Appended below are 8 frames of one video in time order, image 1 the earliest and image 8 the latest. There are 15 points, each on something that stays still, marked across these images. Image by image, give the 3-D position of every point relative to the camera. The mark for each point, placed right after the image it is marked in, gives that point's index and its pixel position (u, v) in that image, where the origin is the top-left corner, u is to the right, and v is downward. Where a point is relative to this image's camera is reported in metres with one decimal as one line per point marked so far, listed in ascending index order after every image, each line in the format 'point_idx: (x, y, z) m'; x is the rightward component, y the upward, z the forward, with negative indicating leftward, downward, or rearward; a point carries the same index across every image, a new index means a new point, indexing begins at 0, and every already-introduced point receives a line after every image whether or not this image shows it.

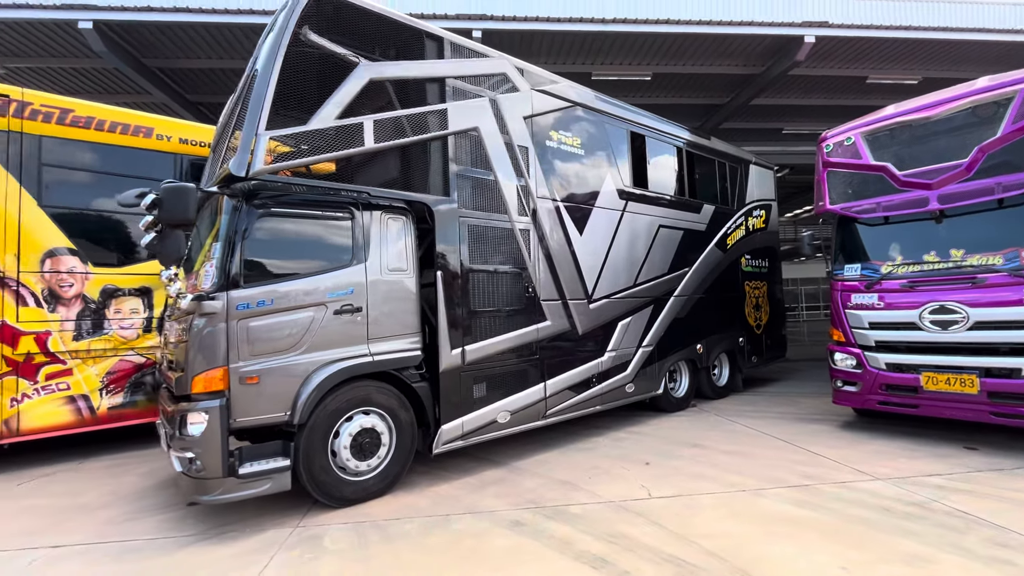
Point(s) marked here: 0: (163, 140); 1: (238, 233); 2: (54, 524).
0: (-4.5, +1.9, +6.2) m
1: (-2.0, +0.4, +3.6) m
2: (-3.6, -1.9, +3.9) m
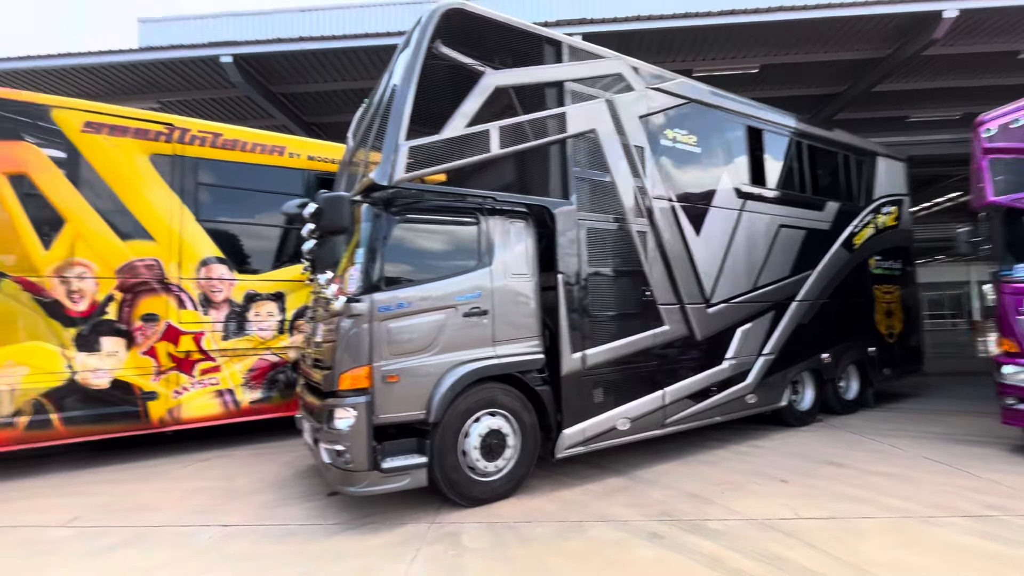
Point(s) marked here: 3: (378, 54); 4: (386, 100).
0: (-3.0, +1.8, +6.8) m
1: (-1.0, +0.4, +3.8) m
2: (-2.6, -1.9, +4.3) m
3: (-2.4, +4.2, +8.7) m
4: (-1.0, +1.6, +4.0) m
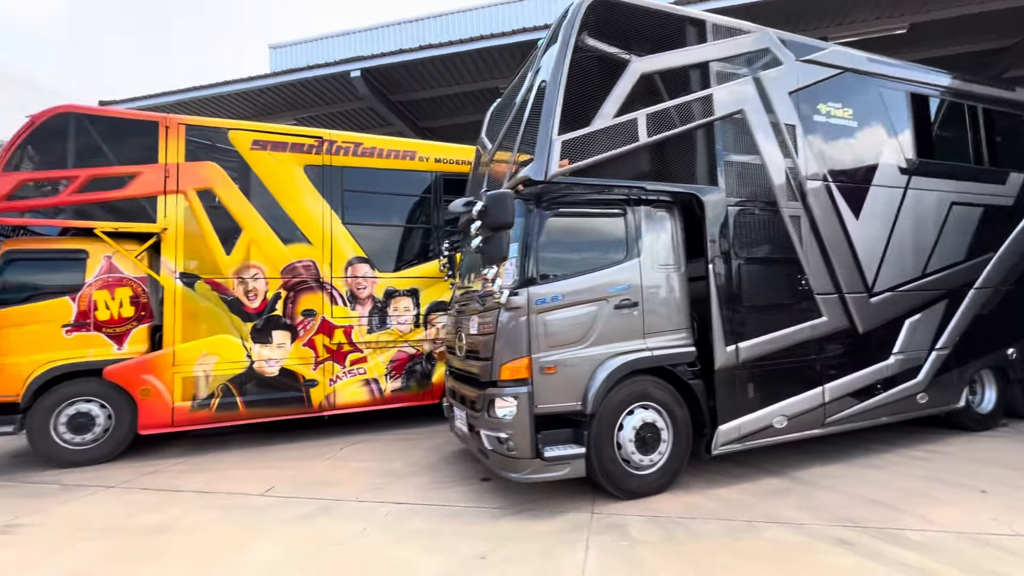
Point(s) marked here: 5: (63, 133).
0: (-1.3, +1.9, +7.1) m
1: (+0.2, +0.4, +3.9) m
2: (-1.2, -1.9, +4.6) m
3: (-0.4, +4.3, +8.9) m
4: (+0.2, +1.6, +4.1) m
5: (-5.2, +1.8, +5.7) m
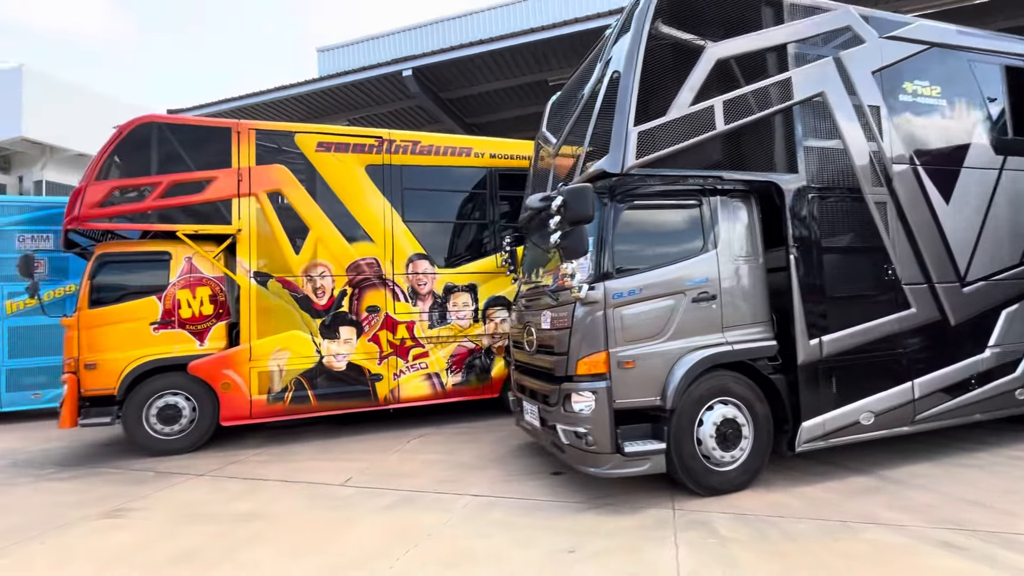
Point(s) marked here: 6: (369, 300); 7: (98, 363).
0: (-0.5, +2.0, +7.2) m
1: (+0.8, +0.5, +3.9) m
2: (-0.5, -1.8, +4.7) m
3: (+0.5, +4.4, +8.9) m
4: (+0.8, +1.7, +4.0) m
5: (-4.5, +1.8, +6.0) m
6: (-1.9, -0.2, +6.6) m
7: (-4.9, -0.9, +5.8) m
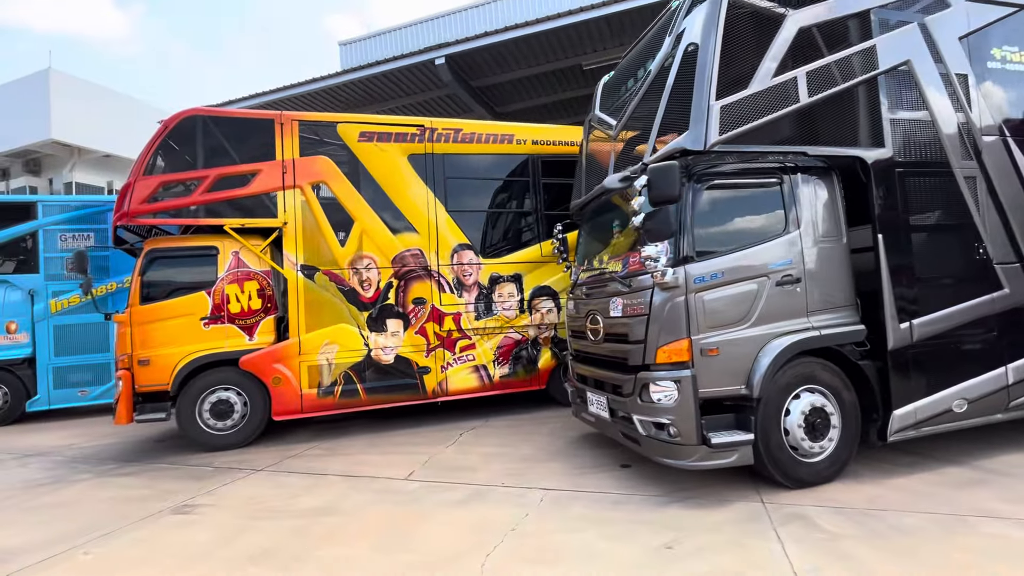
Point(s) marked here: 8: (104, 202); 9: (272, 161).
0: (+0.1, +2.1, +7.0) m
1: (+1.3, +0.6, +3.7) m
2: (+0.1, -1.7, +4.6) m
3: (+1.1, +4.6, +8.6) m
4: (+1.3, +1.8, +3.8) m
5: (-3.9, +1.9, +5.9) m
6: (-1.3, 0.0, +6.5) m
7: (-4.3, -0.8, +5.8) m
8: (-7.6, +1.6, +9.0) m
9: (-3.0, +1.6, +6.1) m
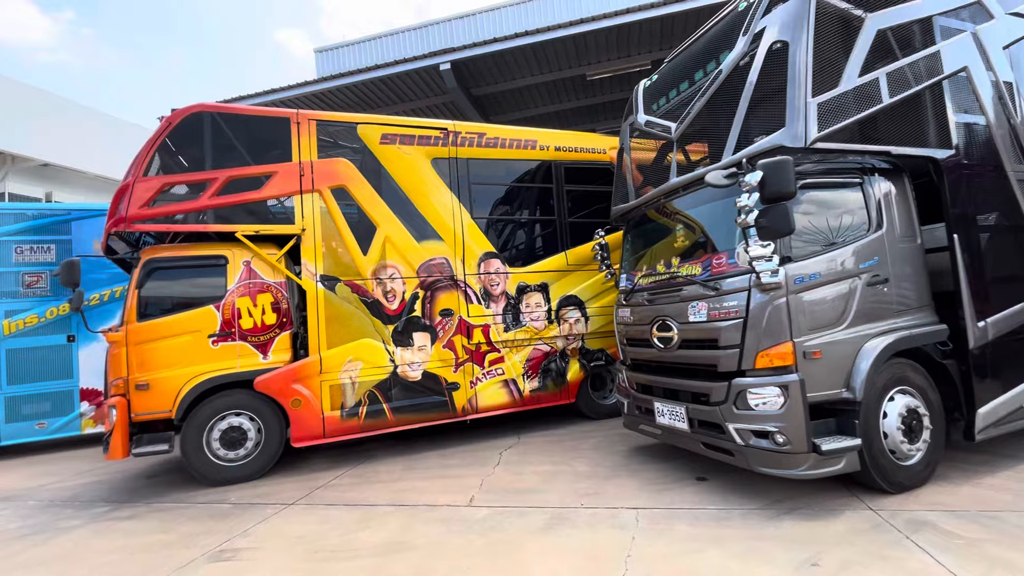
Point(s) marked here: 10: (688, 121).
0: (+0.5, +2.0, +6.8) m
1: (+2.0, +0.6, +3.6) m
2: (+0.7, -1.8, +4.3) m
3: (+1.3, +4.4, +8.6) m
4: (+2.0, +1.8, +3.8) m
5: (-3.5, +1.7, +5.4) m
6: (-0.9, -0.2, +6.1) m
7: (-3.8, -1.0, +5.1) m
8: (-7.4, +1.3, +8.1) m
9: (-2.6, +1.5, +5.7) m
10: (+1.6, +1.5, +4.4) m
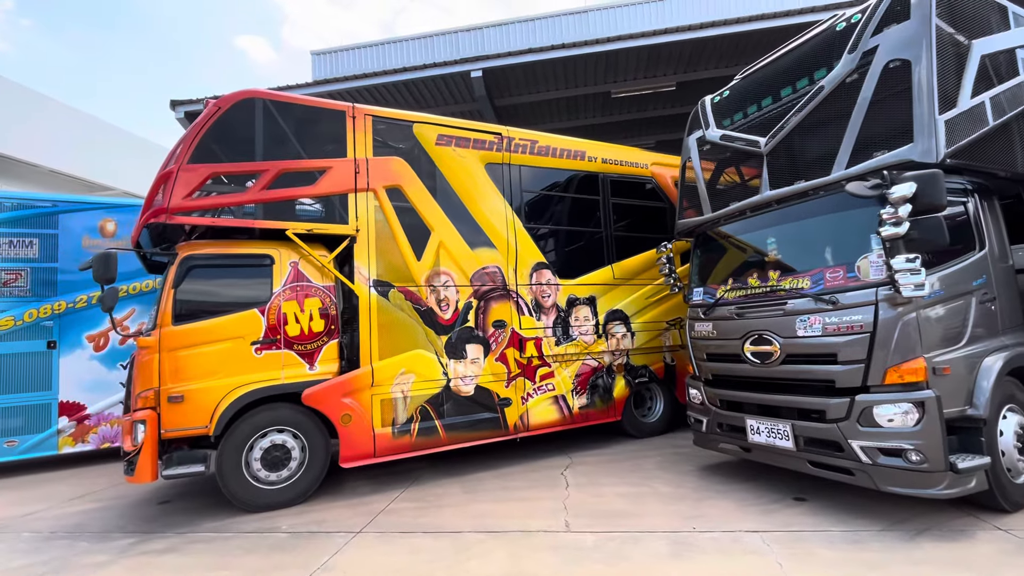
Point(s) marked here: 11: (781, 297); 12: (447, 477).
0: (+1.1, +1.8, +6.7) m
1: (+2.9, +0.5, +3.6) m
2: (+1.5, -1.9, +4.1) m
3: (+1.8, +4.1, +8.7) m
4: (+2.9, +1.6, +3.8) m
5: (-2.7, +1.7, +4.9) m
6: (-0.2, -0.3, +5.8) m
7: (-3.0, -1.0, +4.5) m
8: (-6.8, +1.3, +7.3) m
9: (-1.8, +1.4, +5.3) m
10: (+2.5, +1.4, +4.4) m
11: (+2.3, -0.1, +4.2) m
12: (-0.7, -2.1, +5.4) m
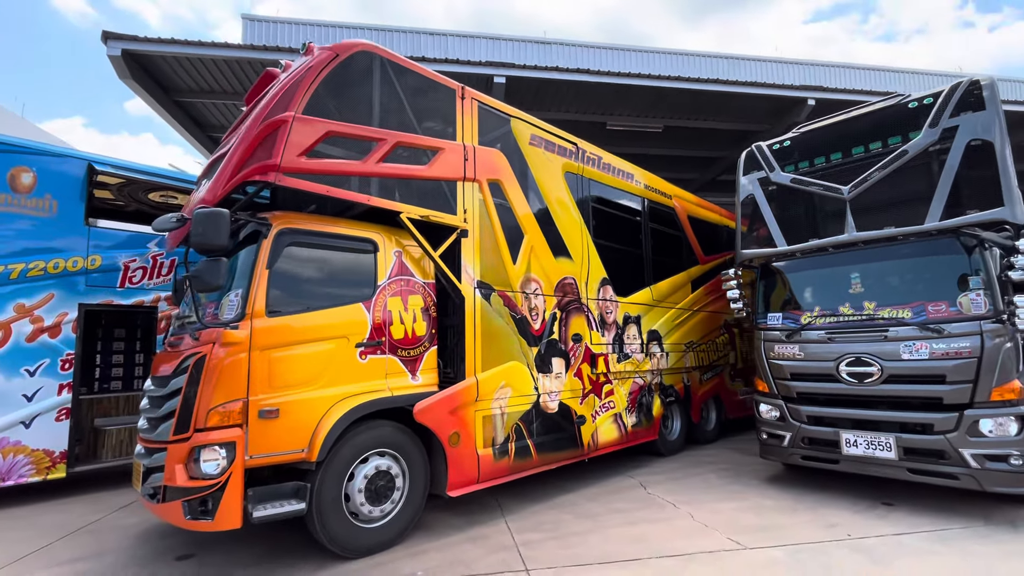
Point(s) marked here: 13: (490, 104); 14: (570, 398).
0: (+1.8, +1.5, +7.0) m
1: (+4.4, +0.2, +4.4) m
2: (+2.7, -2.1, +4.4) m
3: (+2.1, +3.7, +9.2) m
4: (+4.4, +1.3, +4.7) m
5: (-1.2, +1.8, +4.1) m
6: (+0.7, -0.4, +5.6) m
7: (-1.6, -0.9, +3.5) m
8: (-5.9, +1.6, +5.1) m
9: (-0.6, +1.4, +4.7) m
10: (+3.8, +1.1, +5.2) m
11: (+3.6, -0.4, +4.8) m
12: (+0.2, -2.2, +4.9) m
13: (-0.2, +1.9, +5.1) m
14: (+0.6, -1.2, +5.4) m
